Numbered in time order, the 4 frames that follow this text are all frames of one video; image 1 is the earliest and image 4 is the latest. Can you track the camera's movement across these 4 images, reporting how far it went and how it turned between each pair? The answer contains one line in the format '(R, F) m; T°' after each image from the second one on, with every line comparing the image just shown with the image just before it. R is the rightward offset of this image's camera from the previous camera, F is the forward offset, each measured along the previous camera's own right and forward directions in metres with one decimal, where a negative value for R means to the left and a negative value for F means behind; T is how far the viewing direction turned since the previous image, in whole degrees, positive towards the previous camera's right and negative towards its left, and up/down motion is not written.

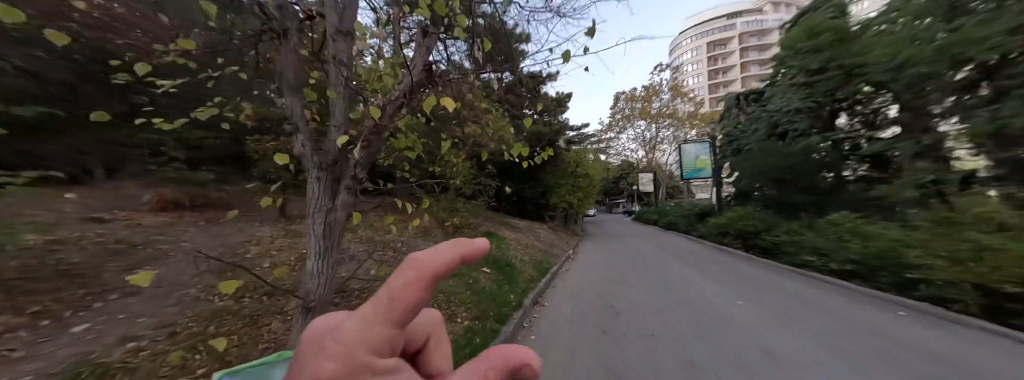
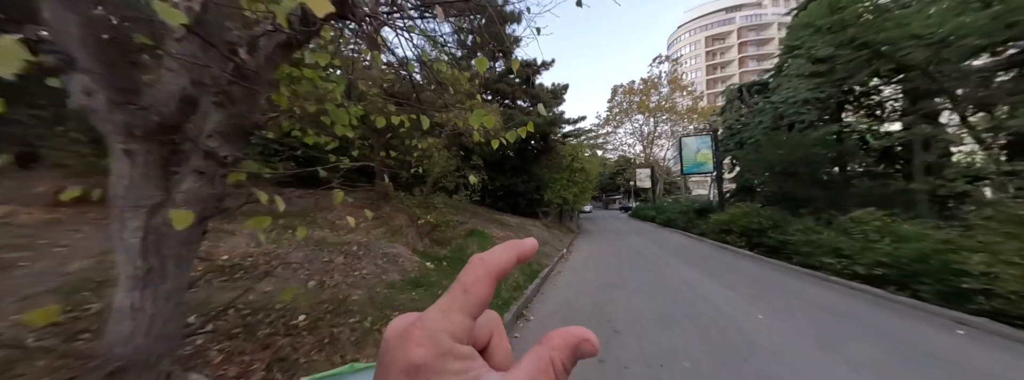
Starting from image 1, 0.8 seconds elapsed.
(+0.3, +1.0) m; +1°
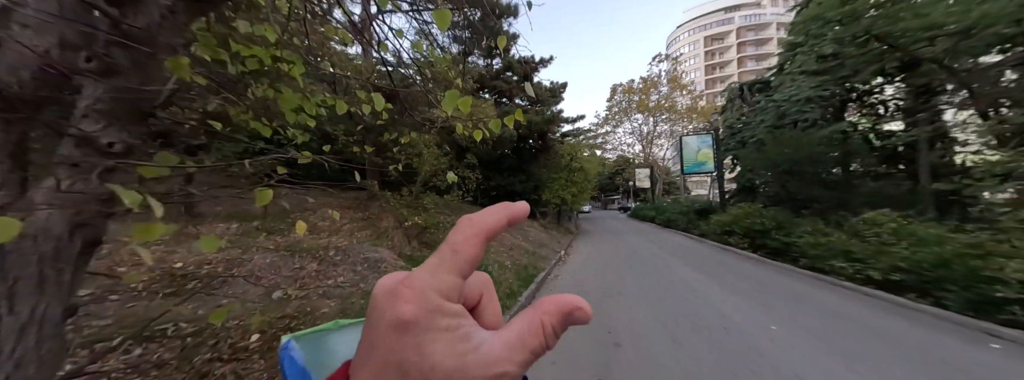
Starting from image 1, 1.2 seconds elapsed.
(+0.1, +0.4) m; 0°
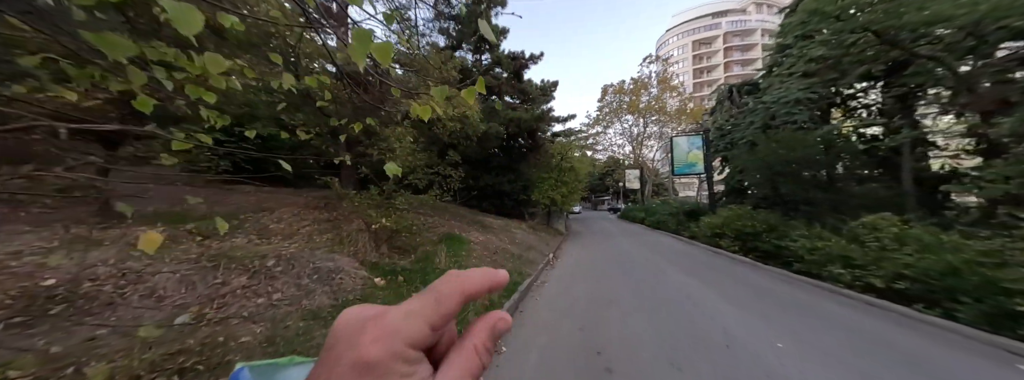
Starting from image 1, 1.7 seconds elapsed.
(+0.2, +0.6) m; +2°
